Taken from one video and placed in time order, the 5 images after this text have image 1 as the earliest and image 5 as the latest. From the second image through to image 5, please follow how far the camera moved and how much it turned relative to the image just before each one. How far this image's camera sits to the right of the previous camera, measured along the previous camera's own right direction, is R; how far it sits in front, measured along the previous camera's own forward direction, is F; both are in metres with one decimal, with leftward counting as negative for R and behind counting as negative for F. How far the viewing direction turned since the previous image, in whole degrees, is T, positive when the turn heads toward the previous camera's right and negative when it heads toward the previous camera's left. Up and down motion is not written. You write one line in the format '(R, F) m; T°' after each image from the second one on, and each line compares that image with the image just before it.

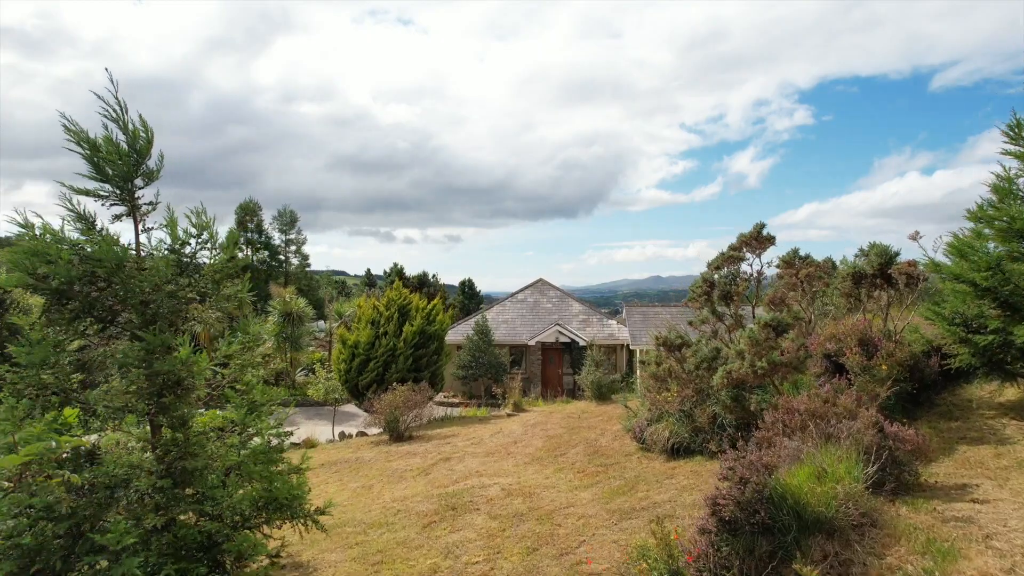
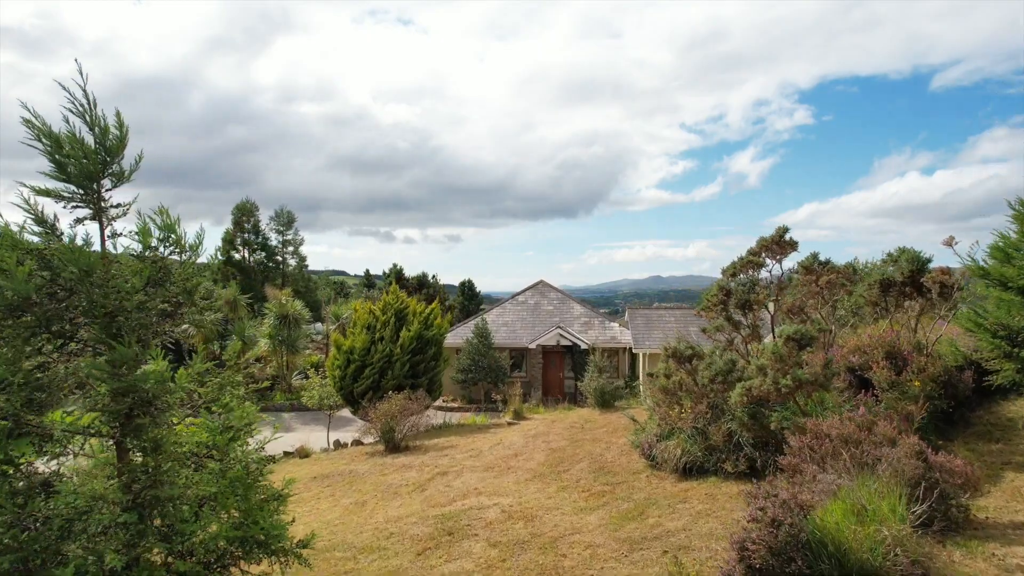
(0.0, +0.5) m; 0°
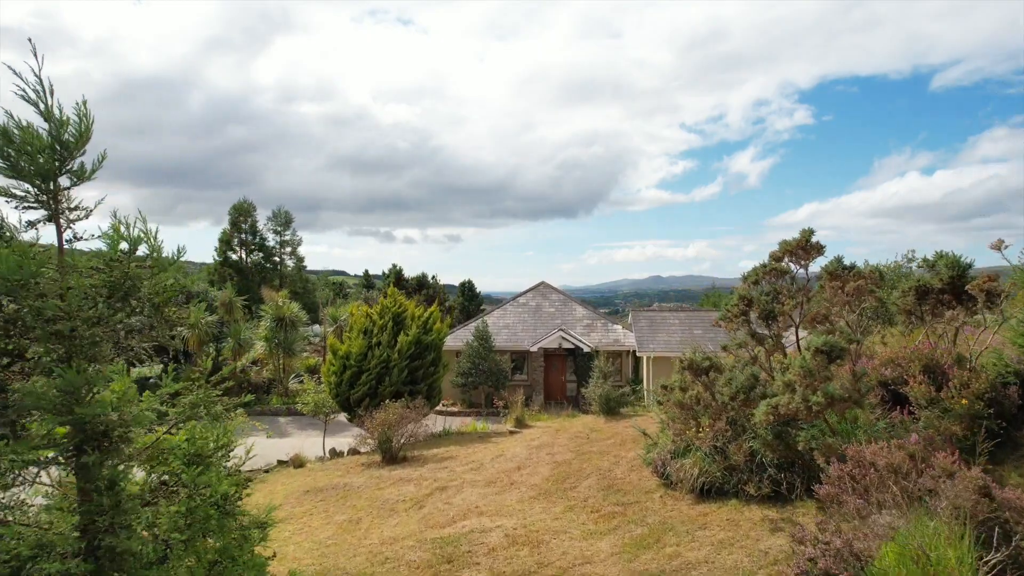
(0.0, +0.5) m; 0°
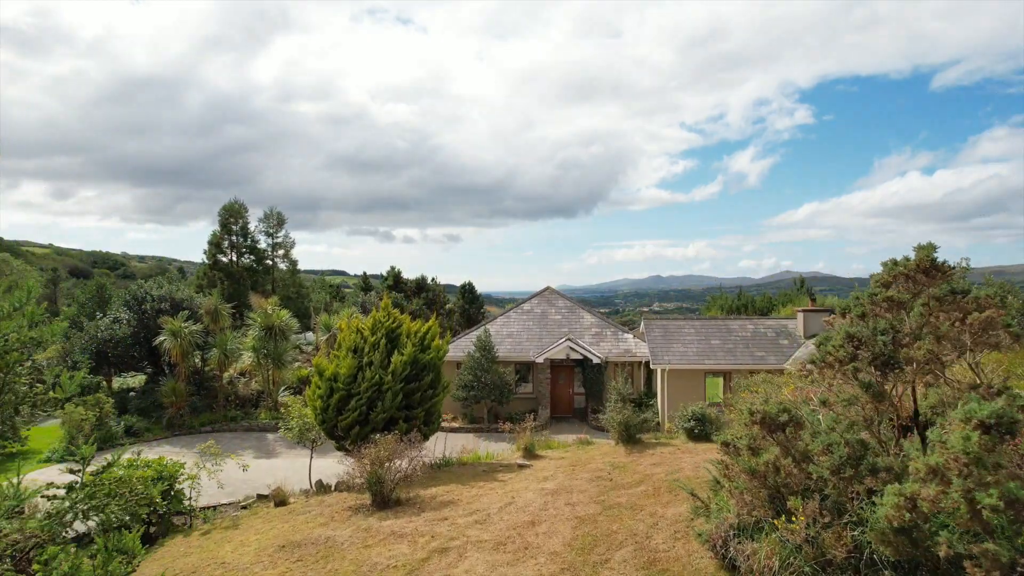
(-0.2, +1.5) m; 0°
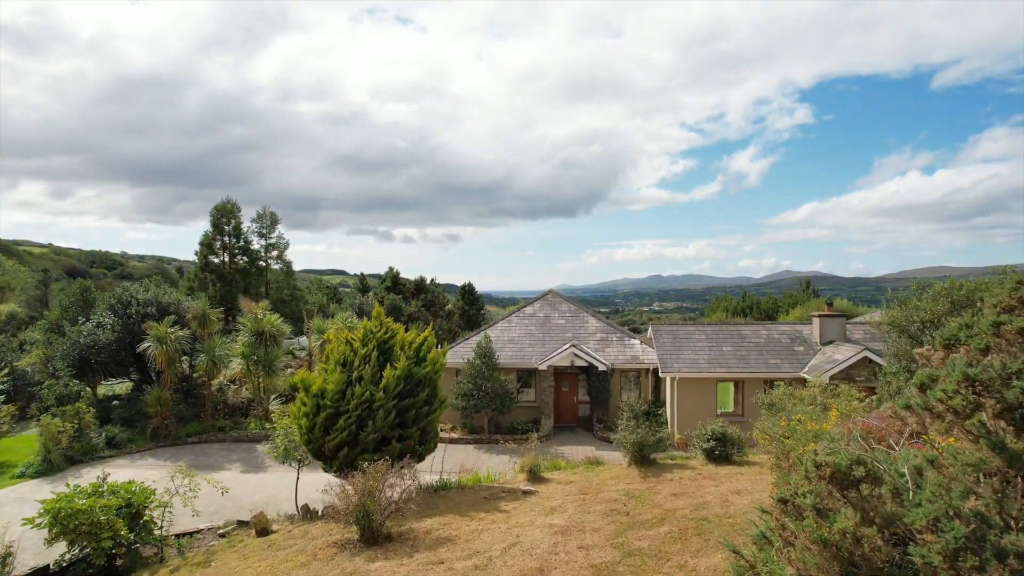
(-0.1, +1.0) m; 0°
